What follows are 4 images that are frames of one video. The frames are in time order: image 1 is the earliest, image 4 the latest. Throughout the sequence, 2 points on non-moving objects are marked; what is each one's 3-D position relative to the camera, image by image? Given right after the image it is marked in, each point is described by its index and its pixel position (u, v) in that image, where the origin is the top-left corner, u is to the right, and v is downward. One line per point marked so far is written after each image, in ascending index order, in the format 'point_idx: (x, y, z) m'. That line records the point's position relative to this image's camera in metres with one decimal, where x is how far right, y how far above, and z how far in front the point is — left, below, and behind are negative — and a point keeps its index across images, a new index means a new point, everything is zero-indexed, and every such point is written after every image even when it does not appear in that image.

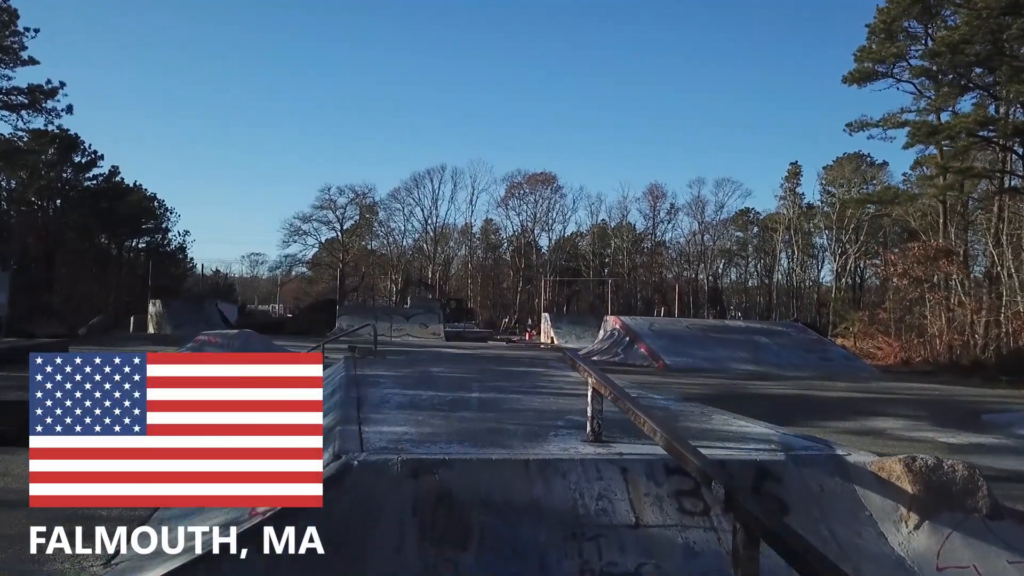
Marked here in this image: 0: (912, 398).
0: (+6.4, -1.8, +12.3) m
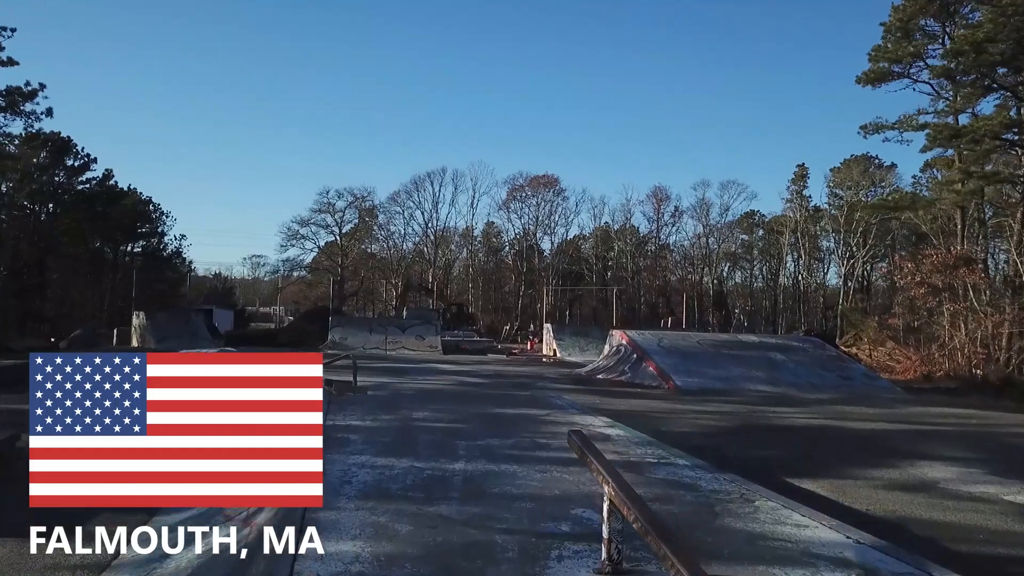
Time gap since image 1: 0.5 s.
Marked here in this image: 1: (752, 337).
0: (+6.4, -2.1, +11.2) m
1: (+5.7, -1.2, +18.3) m
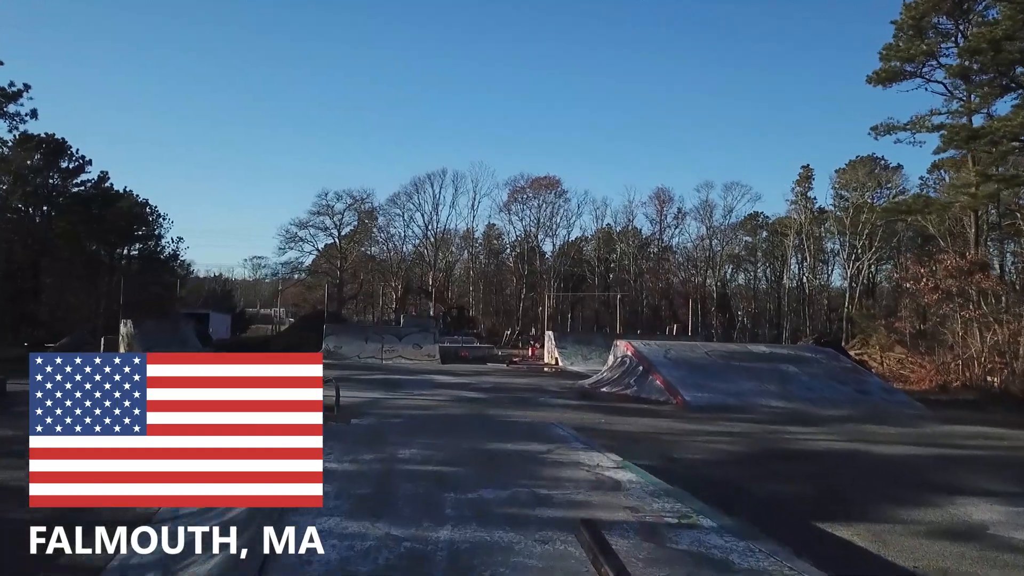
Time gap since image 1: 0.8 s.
0: (+6.4, -2.2, +10.5) m
1: (+5.7, -1.4, +17.5) m
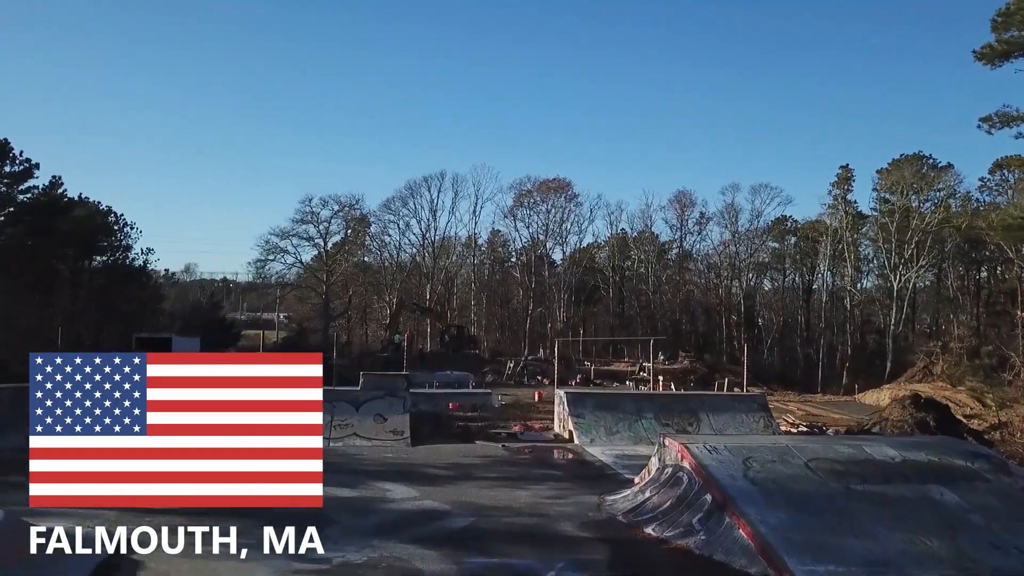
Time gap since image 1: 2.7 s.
0: (+6.2, -3.3, +4.4) m
1: (+5.6, -2.4, +11.5) m
